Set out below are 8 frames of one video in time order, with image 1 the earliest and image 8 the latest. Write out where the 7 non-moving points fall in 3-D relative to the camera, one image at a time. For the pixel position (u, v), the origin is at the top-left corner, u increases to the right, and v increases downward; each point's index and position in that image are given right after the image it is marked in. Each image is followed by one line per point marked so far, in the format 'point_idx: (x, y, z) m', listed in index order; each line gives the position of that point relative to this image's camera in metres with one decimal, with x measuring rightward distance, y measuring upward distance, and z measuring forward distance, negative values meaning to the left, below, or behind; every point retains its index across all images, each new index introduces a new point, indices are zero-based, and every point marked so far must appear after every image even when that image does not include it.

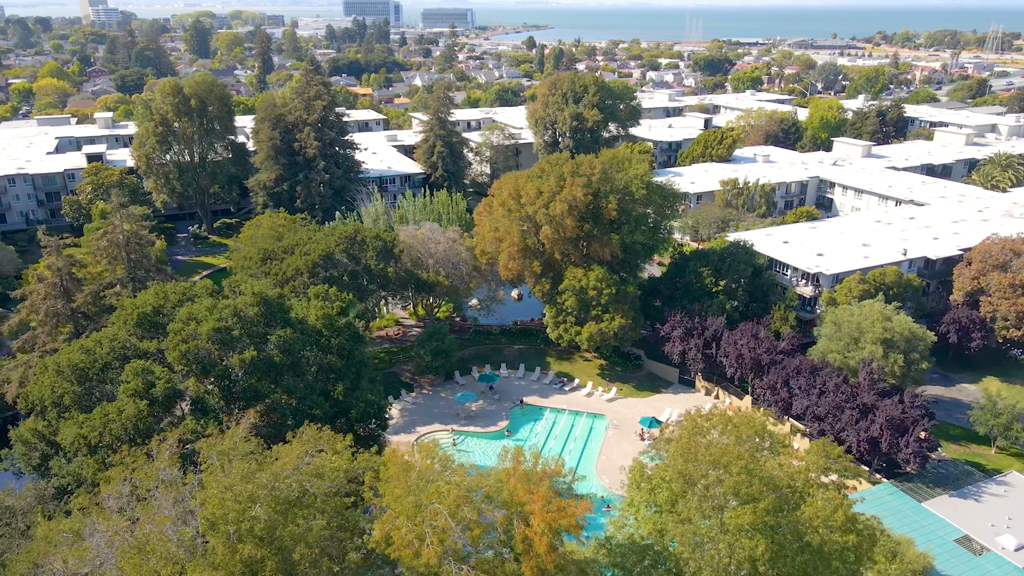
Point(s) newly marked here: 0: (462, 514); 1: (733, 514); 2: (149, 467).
0: (-1.1, -5.1, +16.5) m
1: (+4.8, -5.0, +16.1) m
2: (-9.1, -4.4, +18.0) m
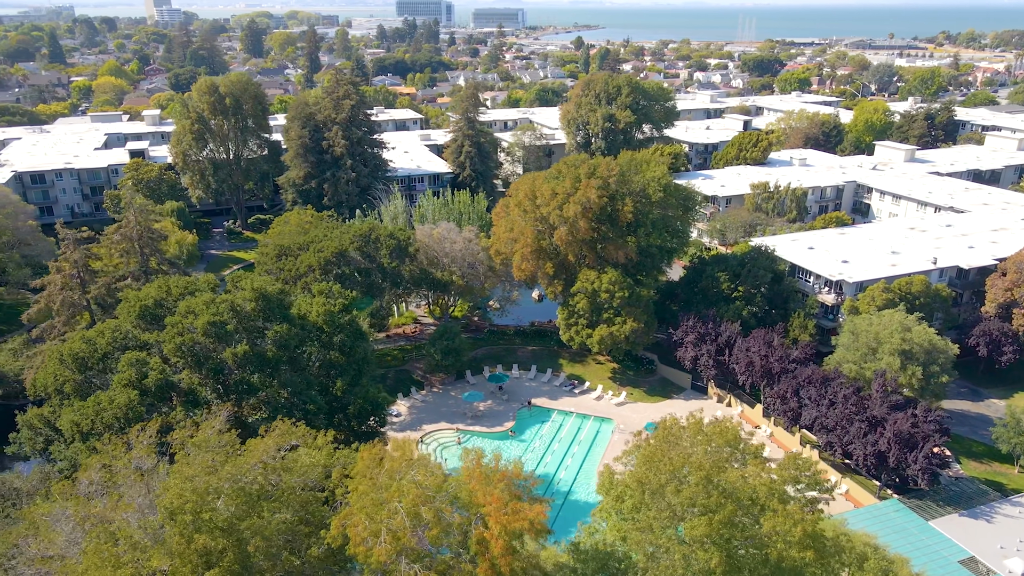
0: (-2.1, -5.1, +16.6) m
1: (+3.8, -5.2, +15.8) m
2: (-10.0, -4.2, +18.6) m
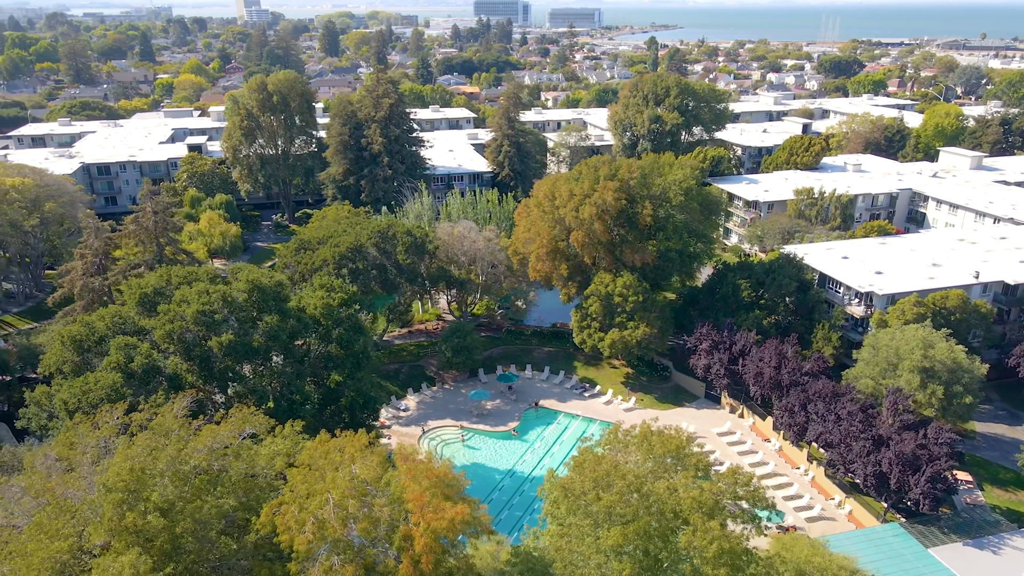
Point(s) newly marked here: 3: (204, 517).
0: (-3.8, -5.1, +16.9) m
1: (+2.0, -5.3, +15.5) m
2: (-11.4, -3.9, +19.6) m
3: (-7.1, -5.3, +16.8) m
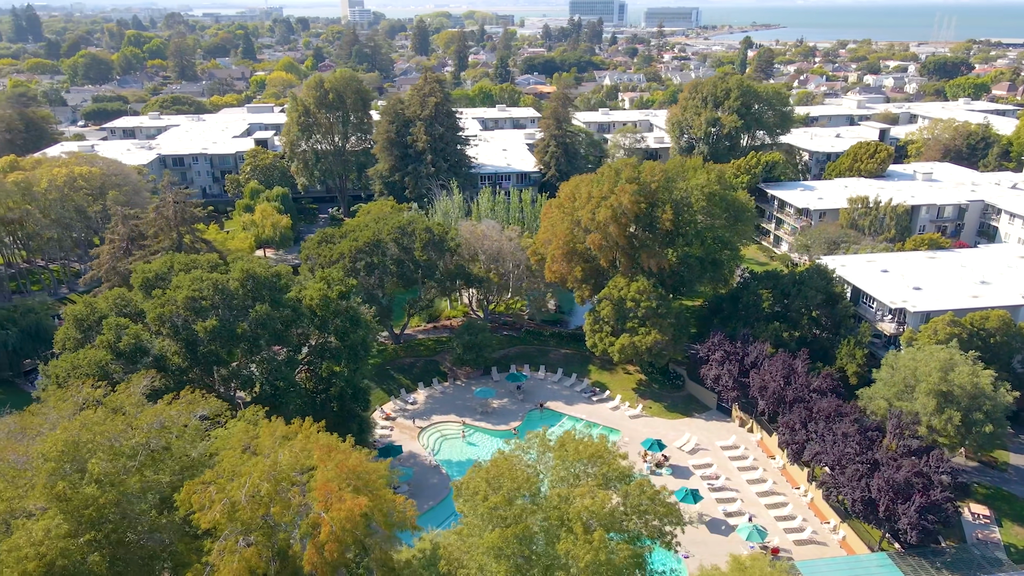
0: (-6.0, -4.9, +17.5) m
1: (-0.4, -5.3, +15.5) m
2: (-13.2, -3.4, +21.1) m
3: (-9.3, -5.0, +17.9) m
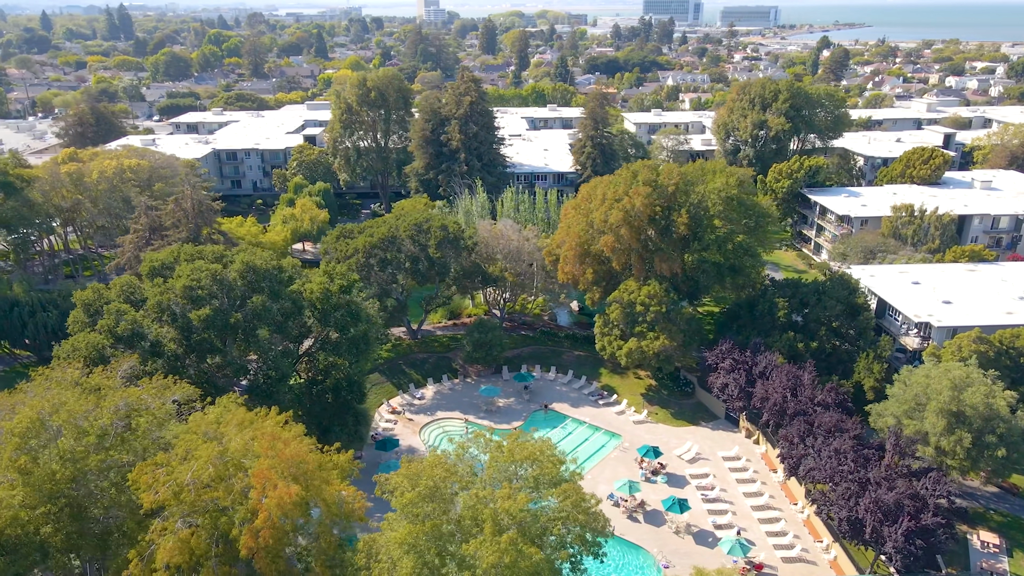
0: (-7.6, -4.6, +18.2) m
1: (-2.3, -5.3, +15.7) m
2: (-14.4, -2.9, +22.4) m
3: (-10.9, -4.7, +18.8) m
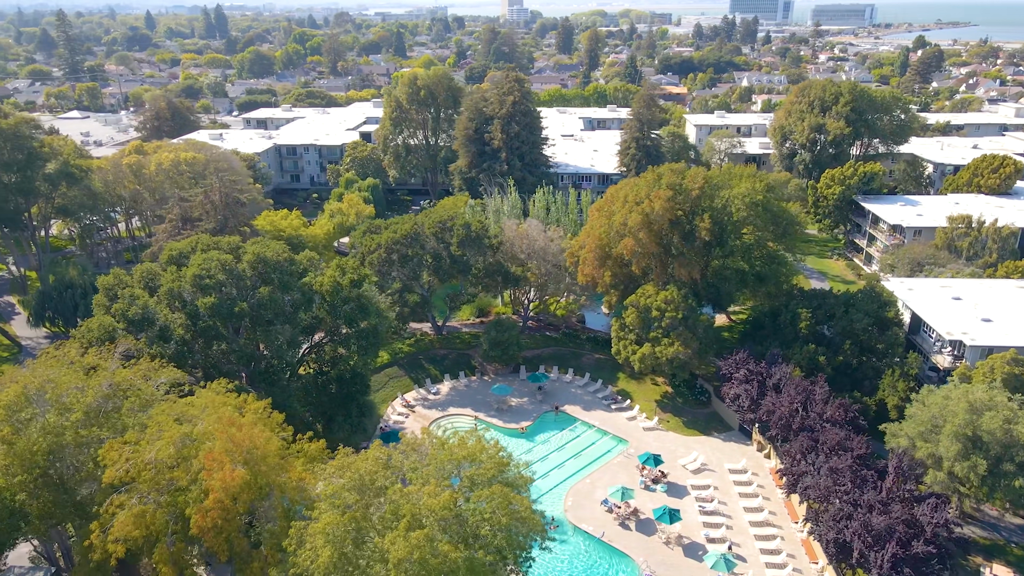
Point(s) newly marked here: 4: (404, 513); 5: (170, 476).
0: (-9.0, -4.3, +19.1) m
1: (-4.0, -5.2, +16.1) m
2: (-15.3, -2.4, +24.0) m
3: (-12.2, -4.3, +20.1) m
4: (-2.3, -5.0, +16.0) m
5: (-9.0, -4.9, +19.1) m
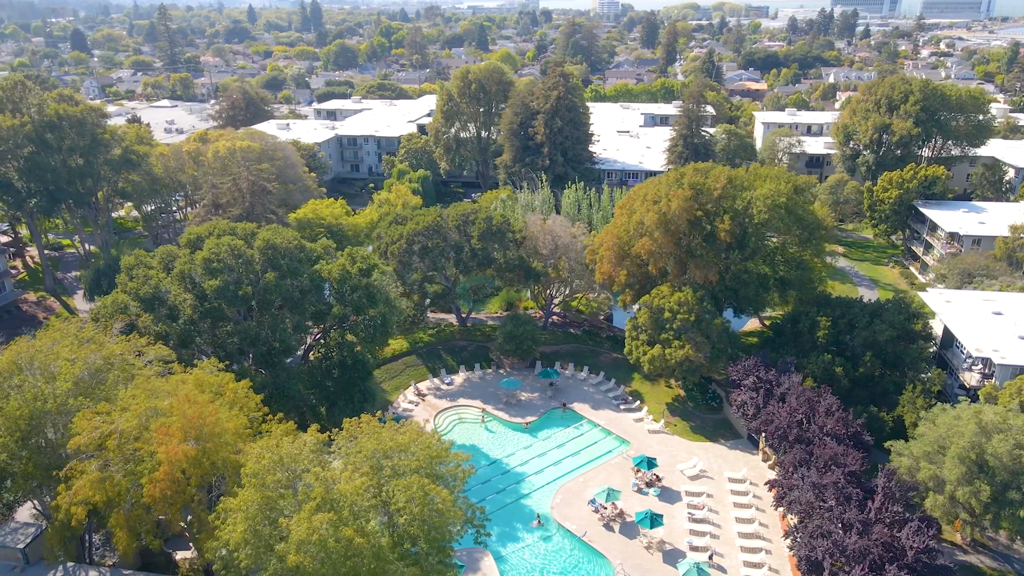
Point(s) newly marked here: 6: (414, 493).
0: (-10.6, -3.8, +20.4) m
1: (-6.0, -4.9, +16.8) m
2: (-16.3, -1.6, +25.9) m
3: (-13.7, -3.6, +21.7) m
4: (-4.4, -4.7, +16.6) m
5: (-10.6, -4.4, +20.3) m
6: (-2.1, -4.8, +16.9) m
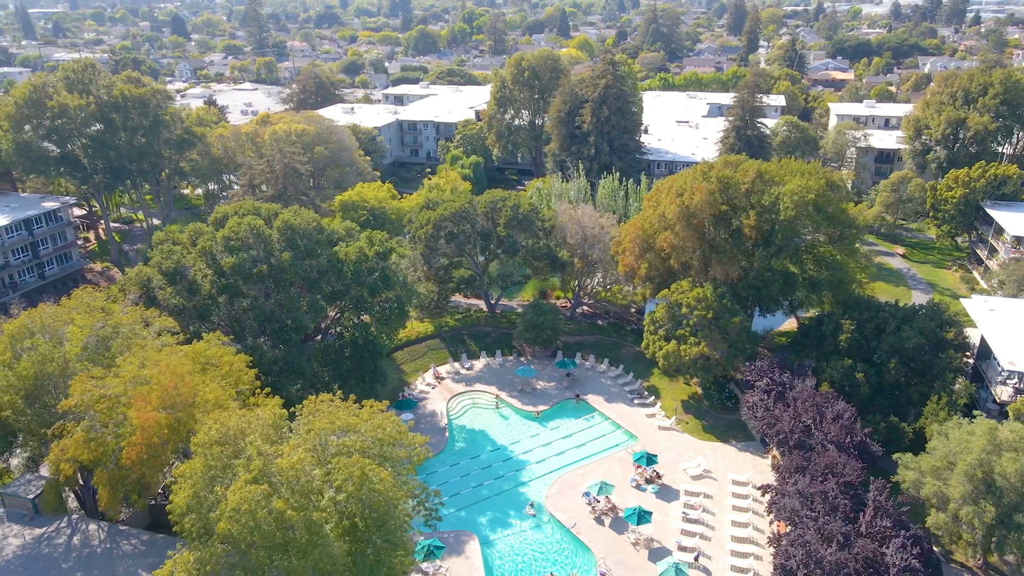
0: (-11.7, -3.1, +21.7) m
1: (-7.5, -4.4, +17.8) m
2: (-16.7, -0.5, +27.8) m
3: (-14.6, -2.7, +23.4) m
4: (-5.9, -4.3, +17.3) m
5: (-11.7, -3.6, +21.7) m
6: (-3.6, -4.4, +17.4) m
